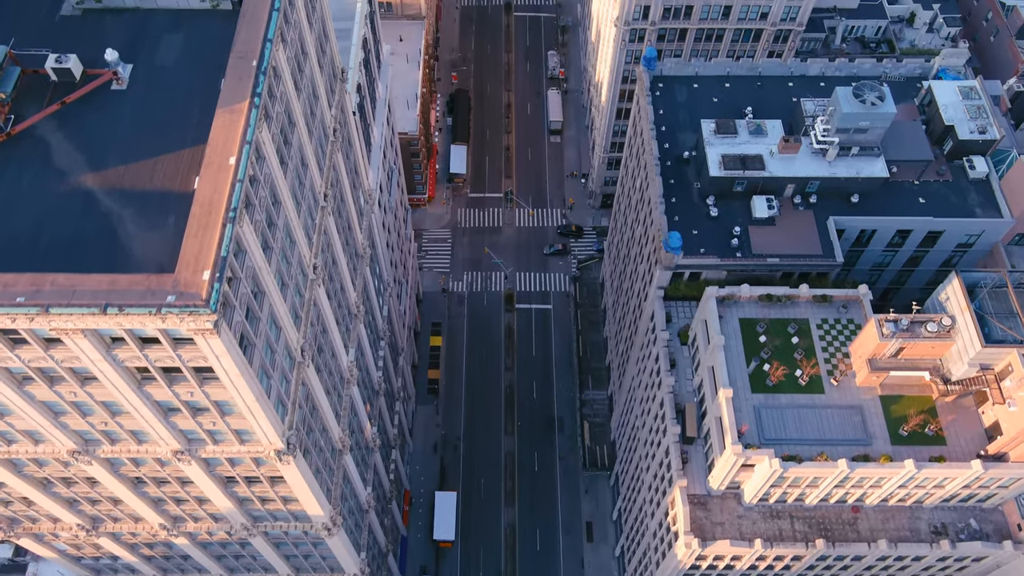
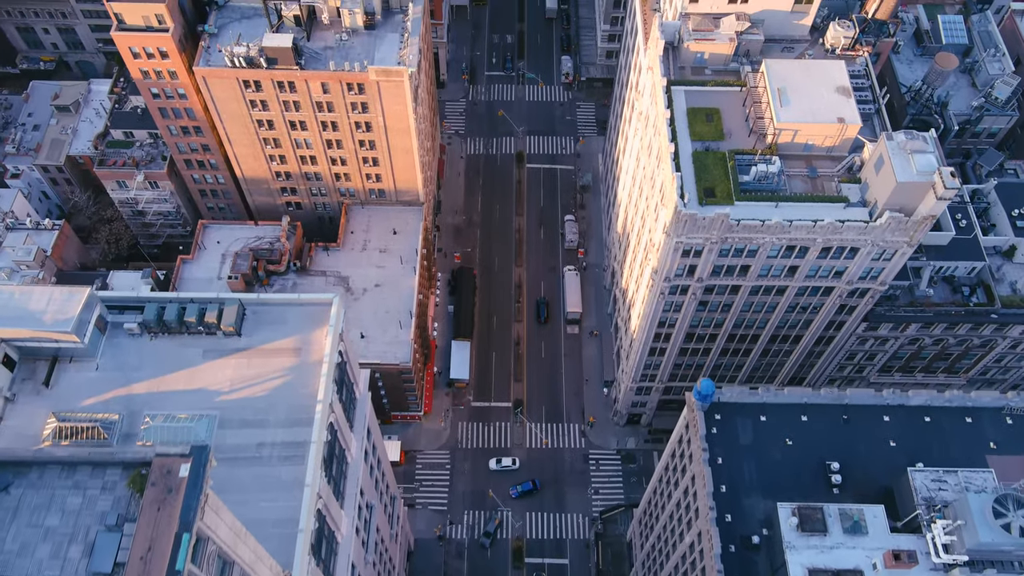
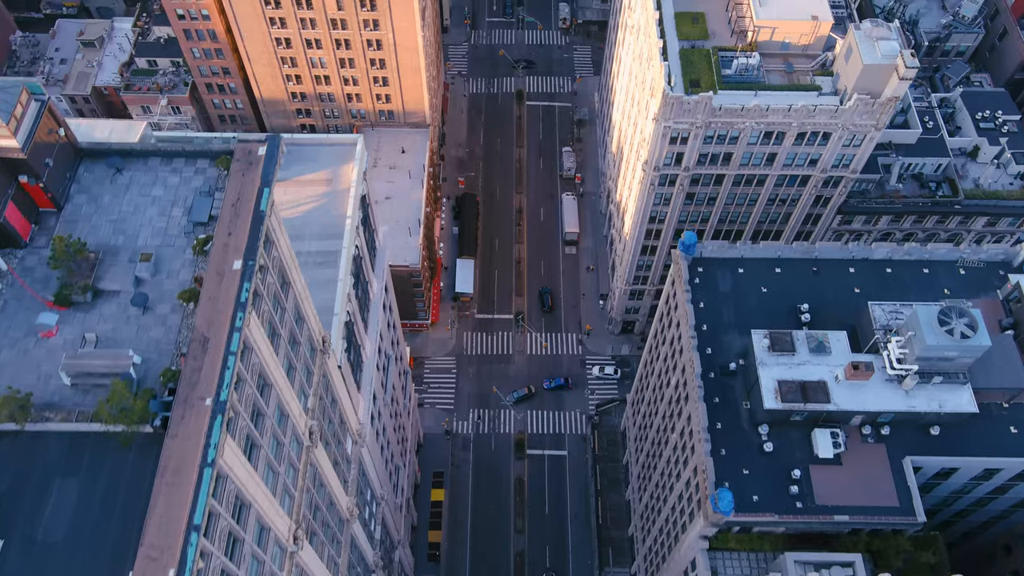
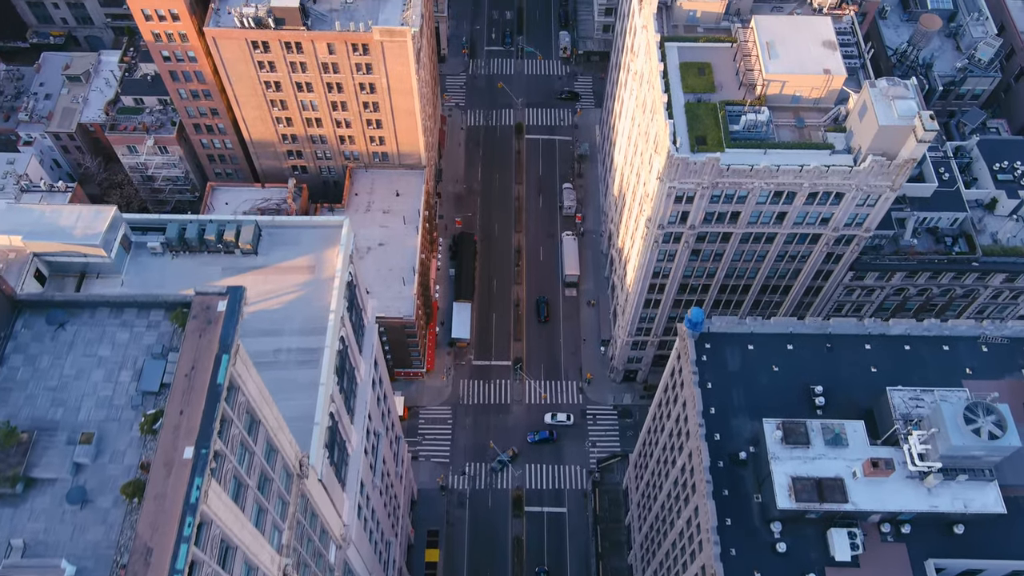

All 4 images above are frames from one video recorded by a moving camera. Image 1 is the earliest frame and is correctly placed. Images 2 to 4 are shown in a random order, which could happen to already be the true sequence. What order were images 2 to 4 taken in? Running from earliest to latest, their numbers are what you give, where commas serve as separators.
3, 4, 2
